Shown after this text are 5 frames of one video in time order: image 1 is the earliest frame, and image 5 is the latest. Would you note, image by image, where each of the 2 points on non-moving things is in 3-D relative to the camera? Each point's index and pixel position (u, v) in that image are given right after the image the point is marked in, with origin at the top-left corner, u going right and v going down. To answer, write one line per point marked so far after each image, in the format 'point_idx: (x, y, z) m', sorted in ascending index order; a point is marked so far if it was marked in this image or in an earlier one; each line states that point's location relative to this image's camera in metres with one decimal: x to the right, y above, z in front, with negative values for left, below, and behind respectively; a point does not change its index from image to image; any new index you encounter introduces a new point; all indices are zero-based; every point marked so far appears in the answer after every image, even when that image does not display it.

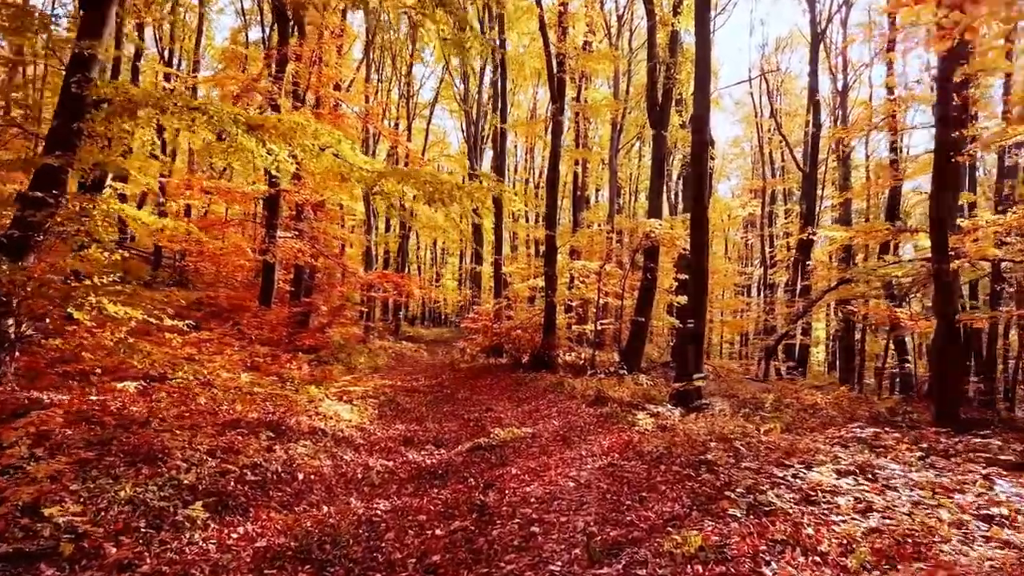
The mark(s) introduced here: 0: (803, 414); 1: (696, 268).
0: (+3.9, -1.7, +11.0) m
1: (+2.7, +0.2, +12.2) m
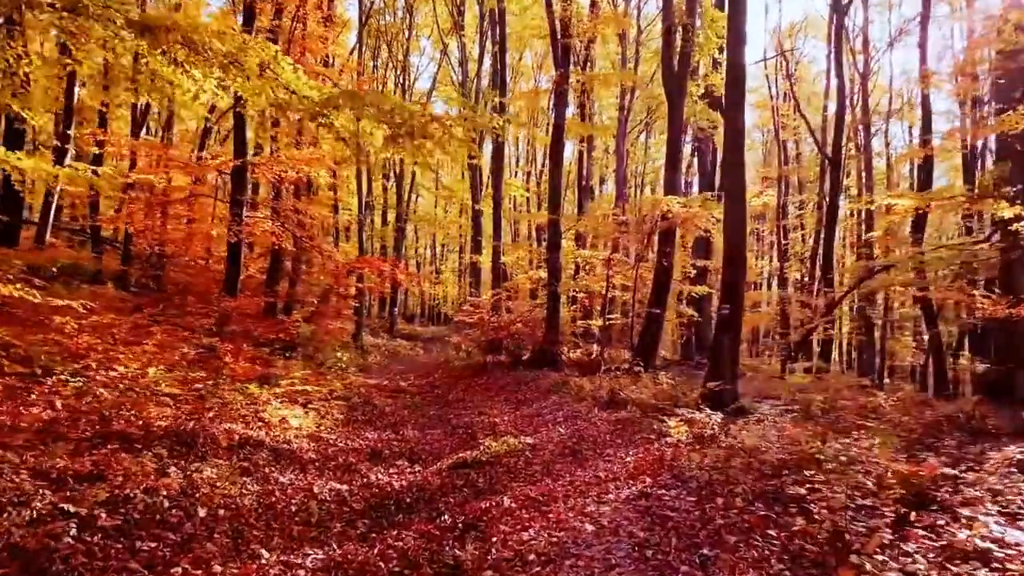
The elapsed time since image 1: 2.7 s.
0: (+3.9, -1.4, +8.9) m
1: (+2.7, +0.5, +10.1) m
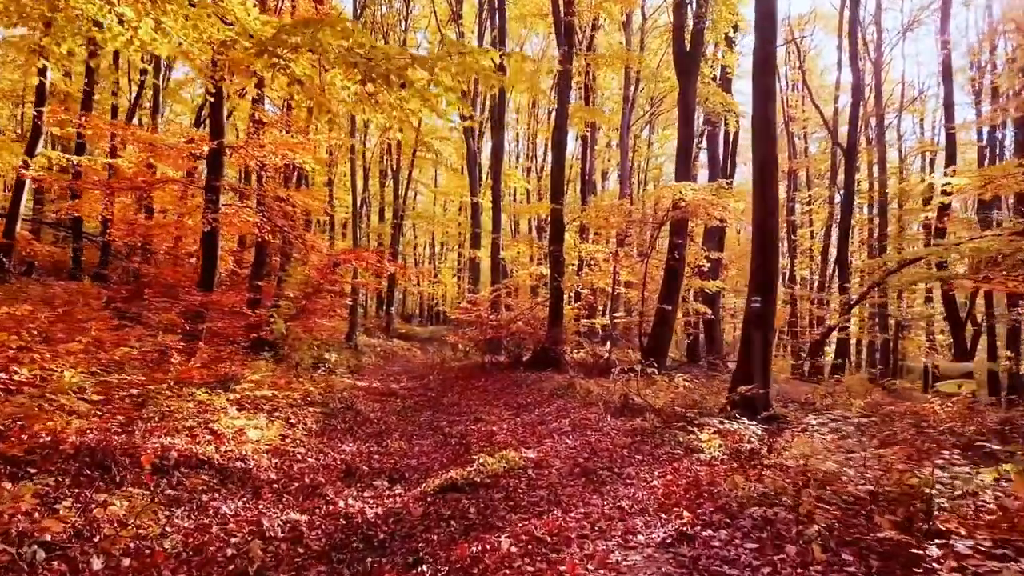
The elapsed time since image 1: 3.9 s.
0: (+3.9, -1.3, +7.6) m
1: (+2.7, +0.6, +8.8) m
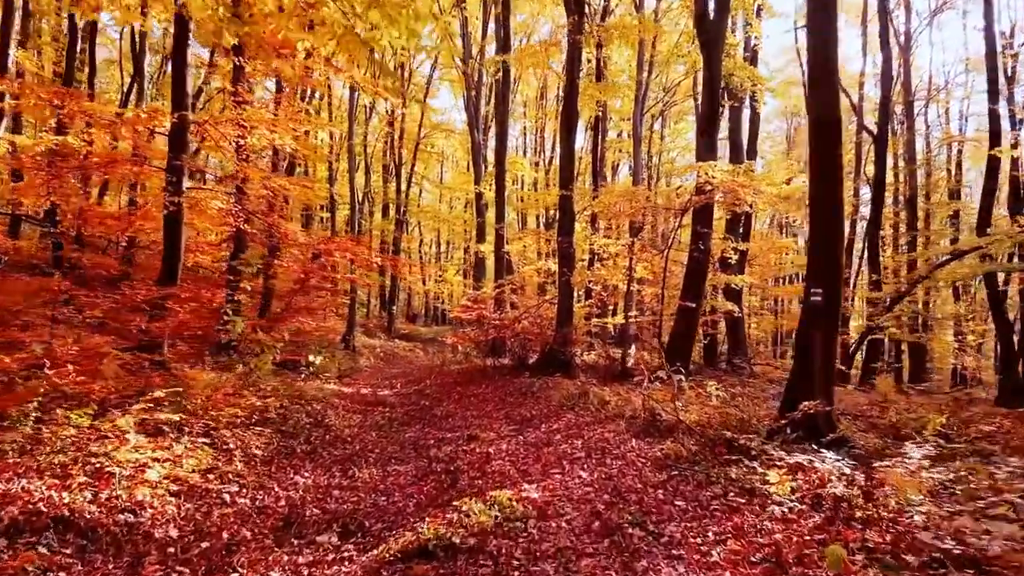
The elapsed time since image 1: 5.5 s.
0: (+3.9, -1.2, +5.8) m
1: (+2.7, +0.7, +7.0) m
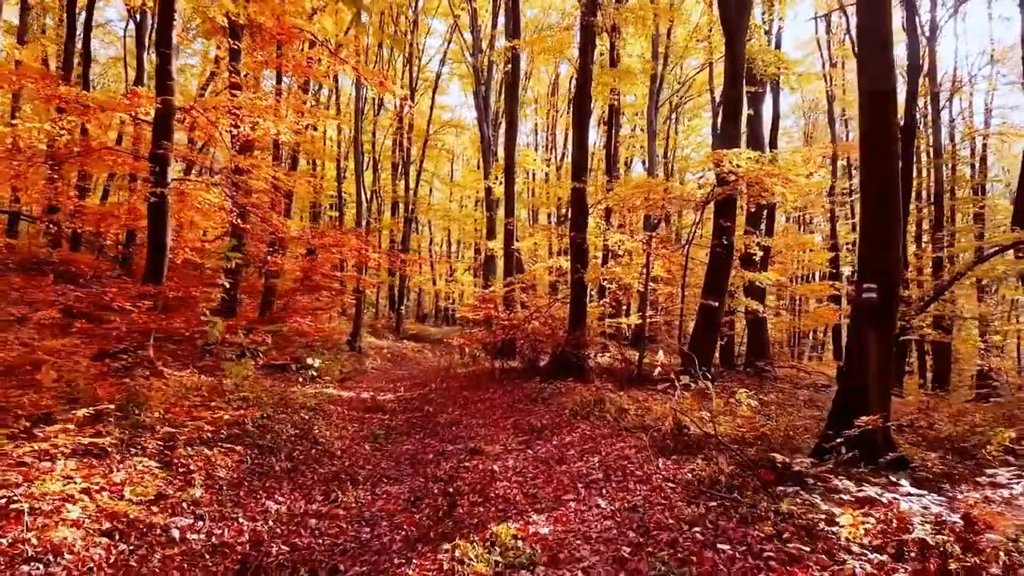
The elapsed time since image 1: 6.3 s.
0: (+3.9, -1.2, +4.8) m
1: (+2.7, +0.8, +6.1) m
